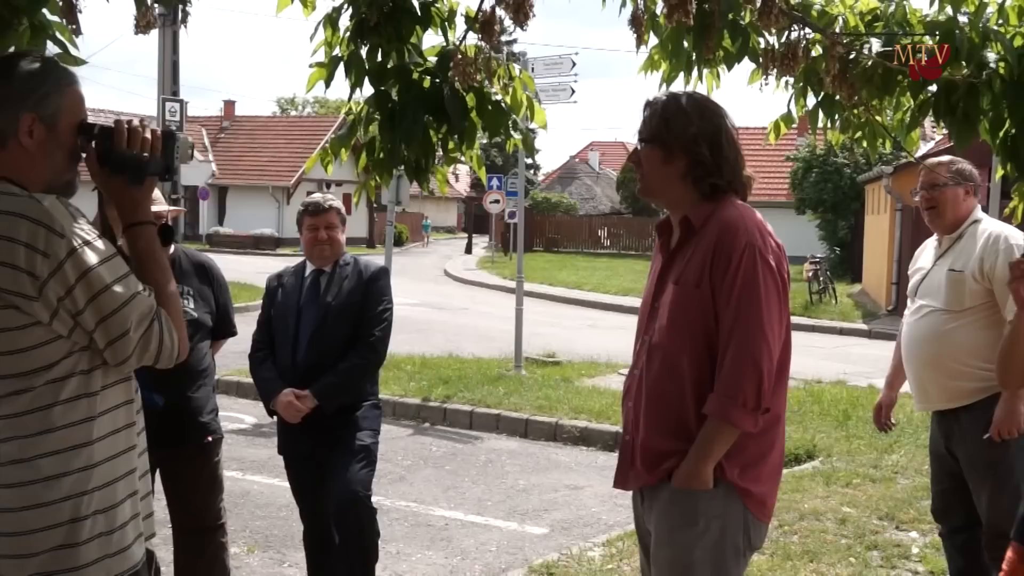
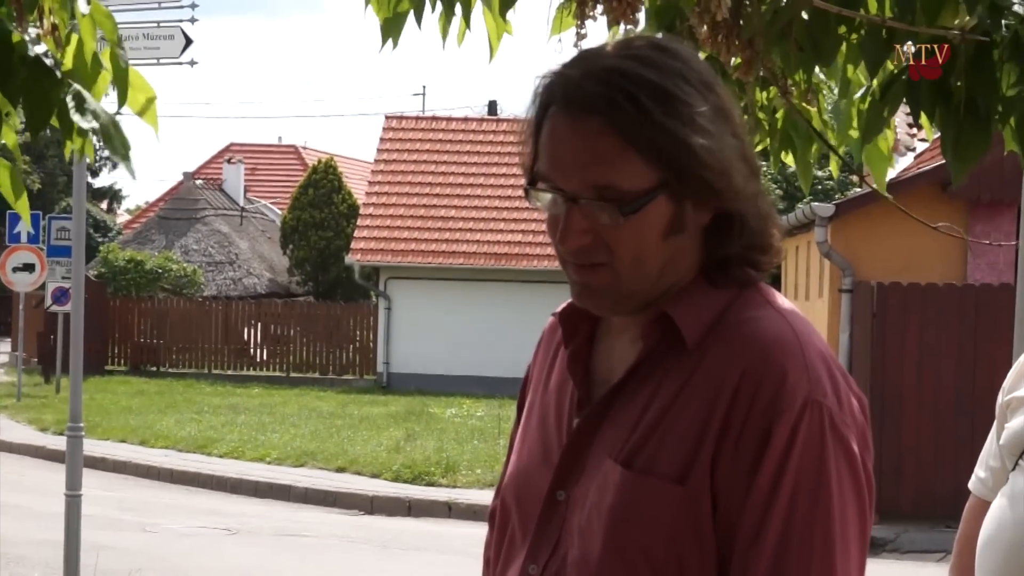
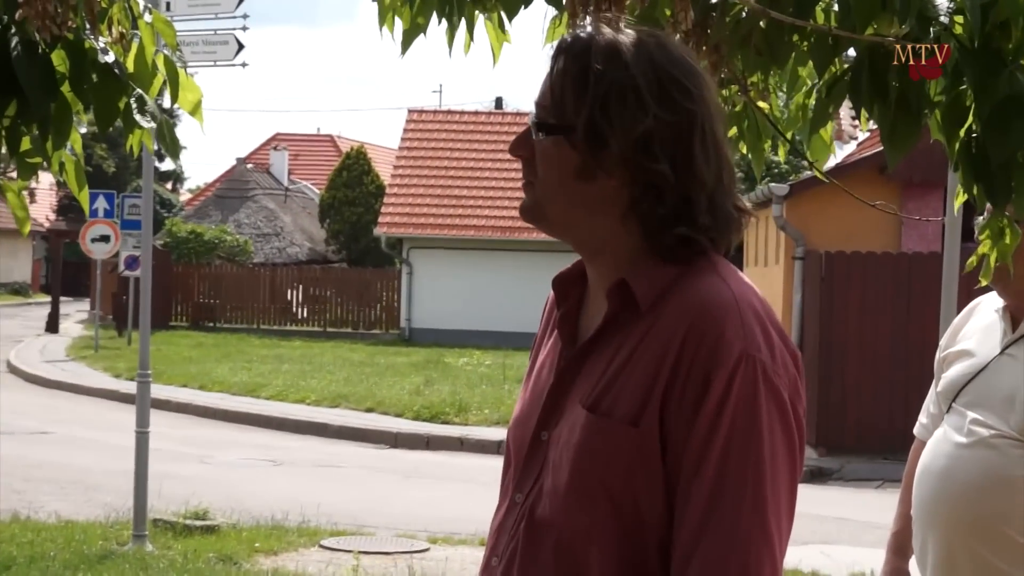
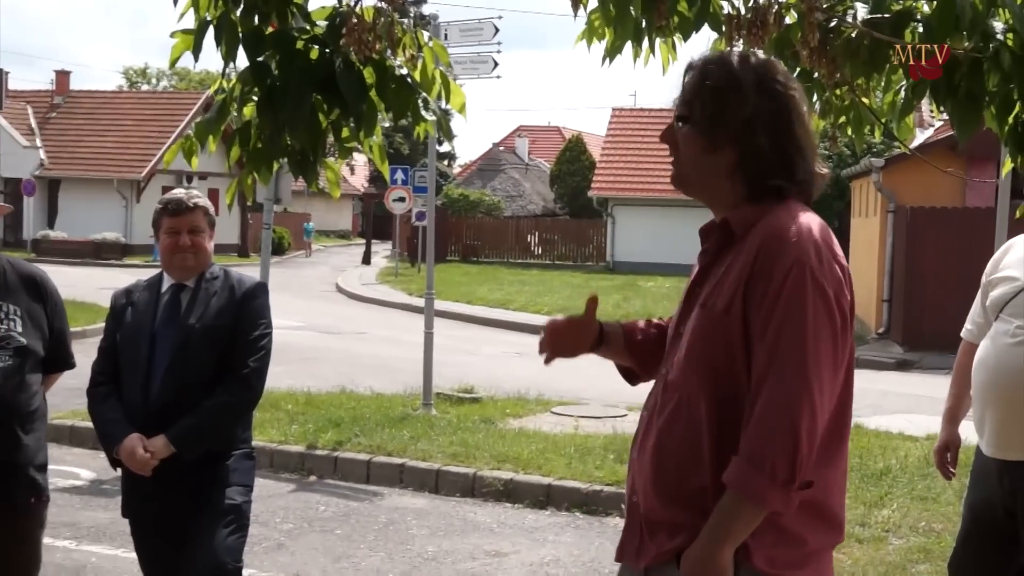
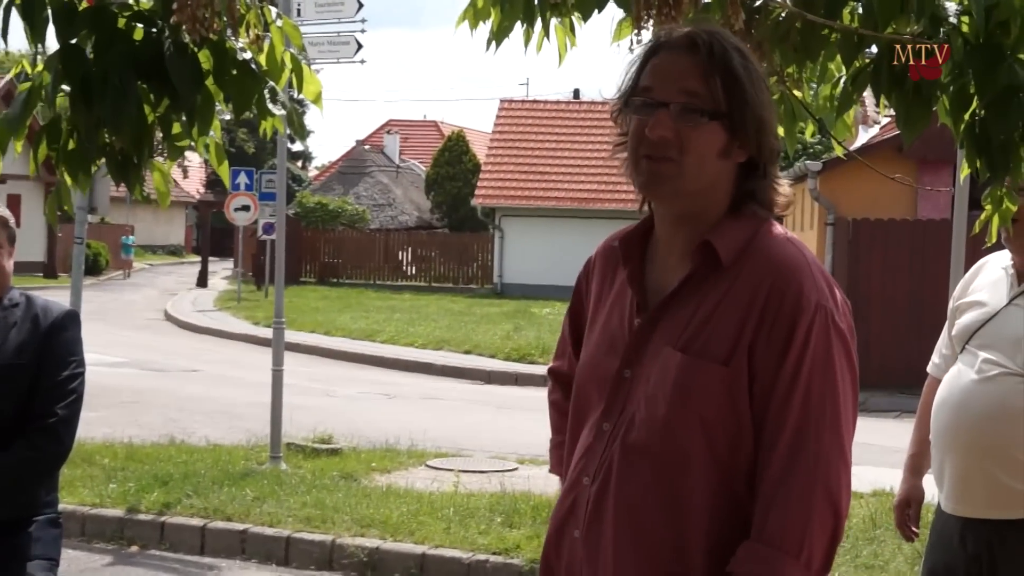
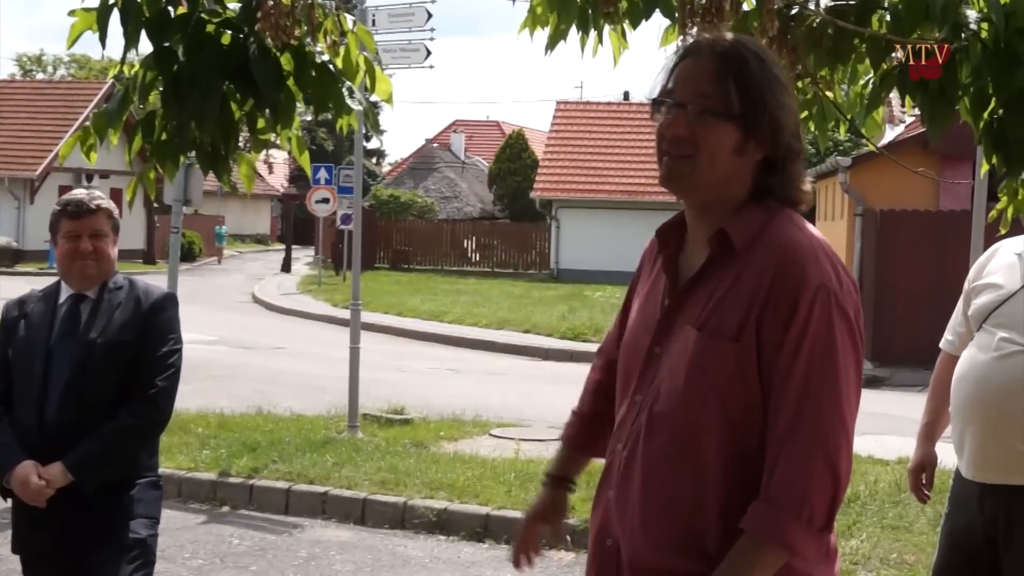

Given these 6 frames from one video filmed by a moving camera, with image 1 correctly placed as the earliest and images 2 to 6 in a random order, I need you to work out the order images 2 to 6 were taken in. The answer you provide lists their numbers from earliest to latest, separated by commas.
4, 6, 5, 3, 2
